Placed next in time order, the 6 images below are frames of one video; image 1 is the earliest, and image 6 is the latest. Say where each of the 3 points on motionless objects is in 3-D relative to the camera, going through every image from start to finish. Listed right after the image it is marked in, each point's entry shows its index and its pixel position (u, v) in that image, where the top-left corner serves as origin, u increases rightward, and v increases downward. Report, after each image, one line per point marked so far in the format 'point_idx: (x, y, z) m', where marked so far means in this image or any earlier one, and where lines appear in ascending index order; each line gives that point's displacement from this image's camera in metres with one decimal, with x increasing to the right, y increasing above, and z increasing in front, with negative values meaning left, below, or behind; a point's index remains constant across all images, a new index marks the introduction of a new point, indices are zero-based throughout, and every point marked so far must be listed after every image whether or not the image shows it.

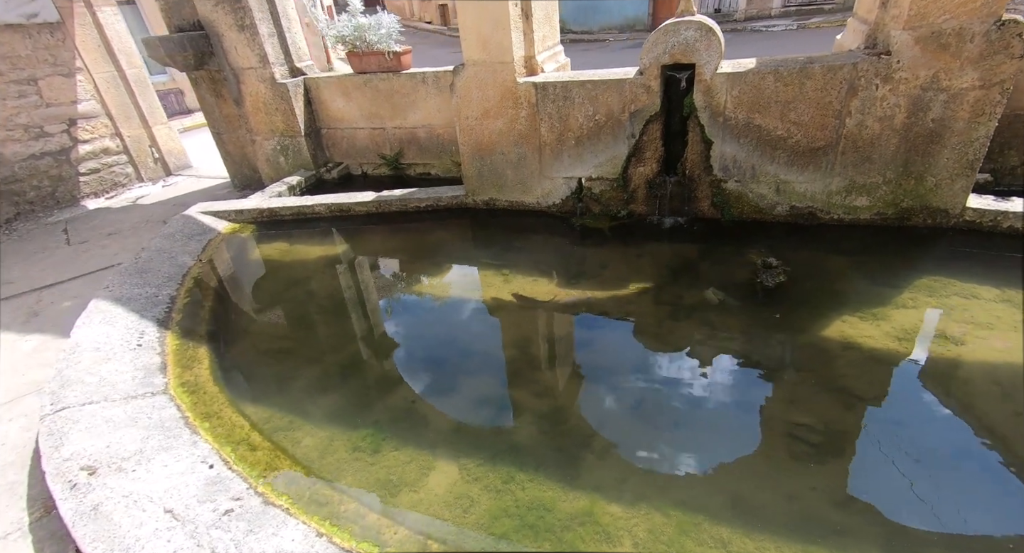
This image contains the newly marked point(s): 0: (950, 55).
0: (+2.2, +1.1, +2.6) m
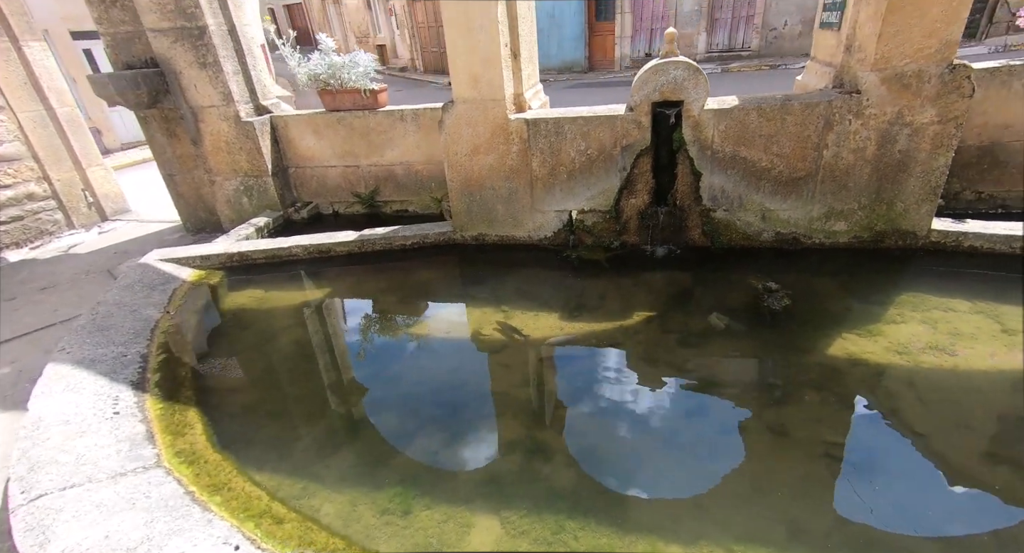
0: (+2.3, +1.0, +2.9) m
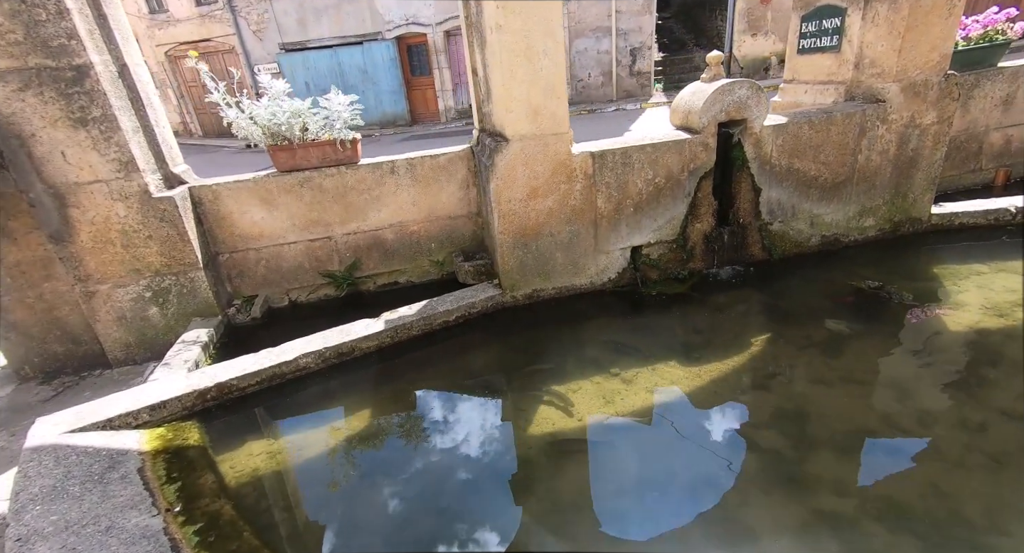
0: (+2.7, +1.2, +3.4) m
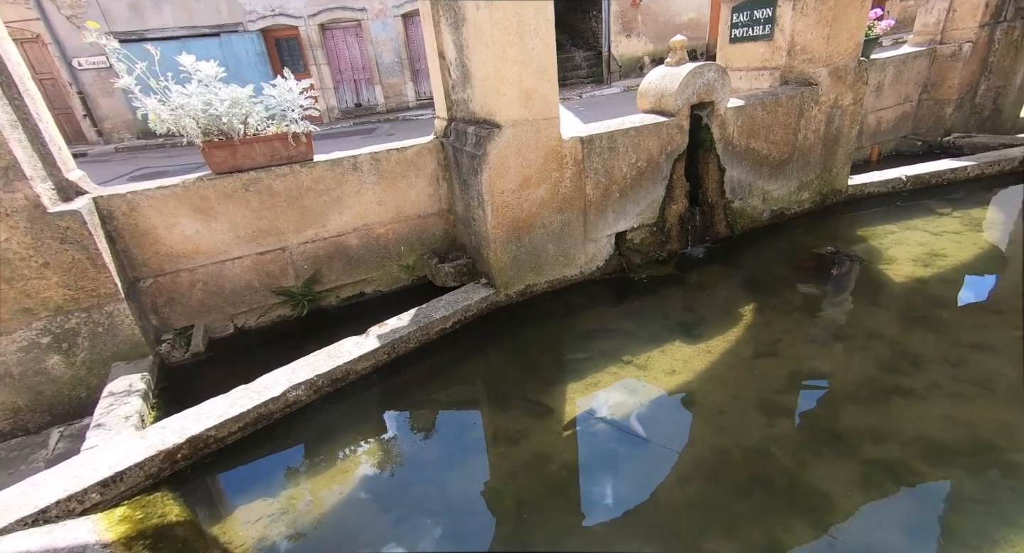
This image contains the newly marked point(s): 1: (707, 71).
0: (+2.4, +1.4, +3.8) m
1: (+1.2, +1.3, +3.3) m
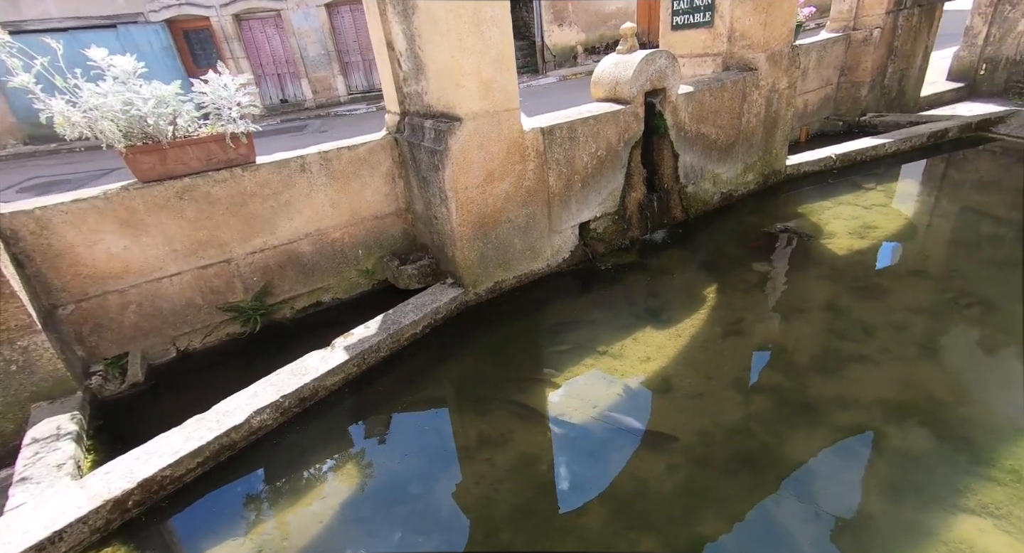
0: (+2.0, +1.6, +4.0) m
1: (+0.9, +1.4, +3.3) m
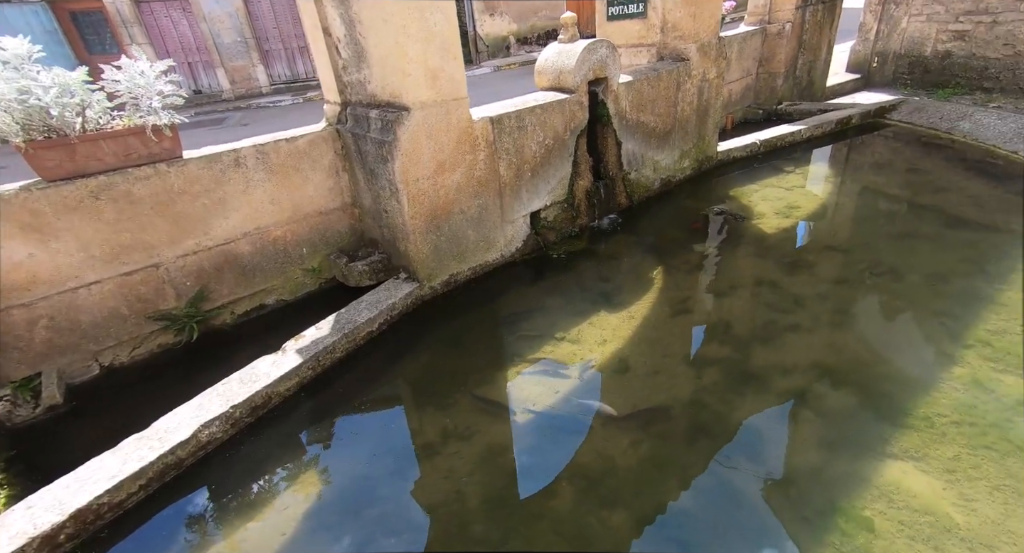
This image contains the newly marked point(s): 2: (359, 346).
0: (+1.6, +1.8, +4.2) m
1: (+0.6, +1.5, +3.3) m
2: (-0.8, -0.4, +2.7) m
